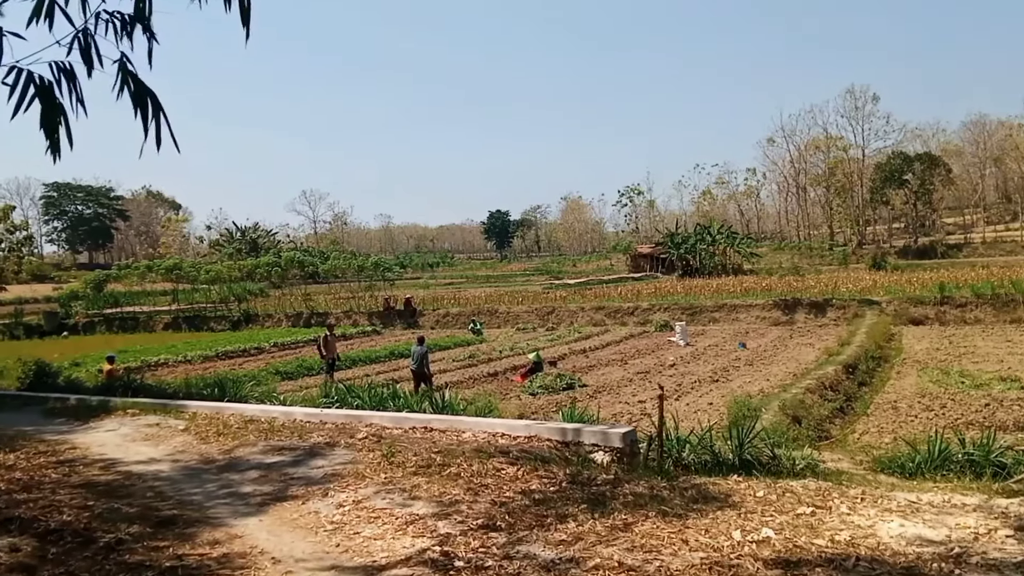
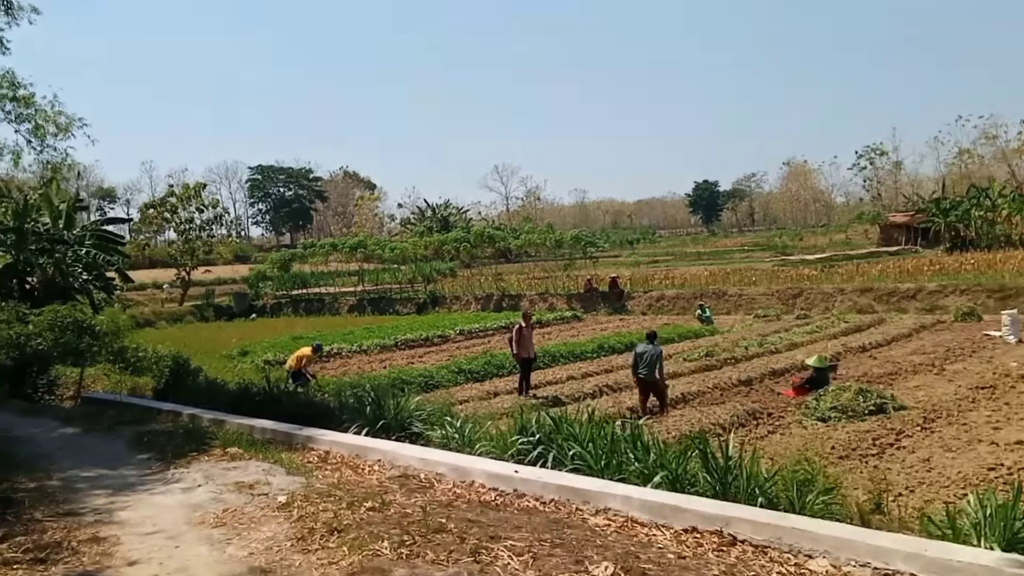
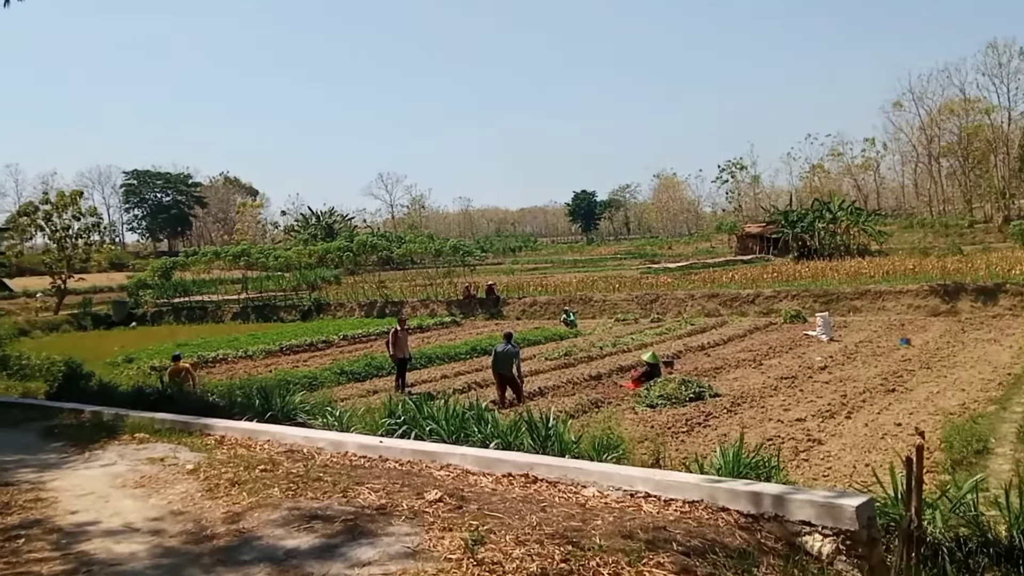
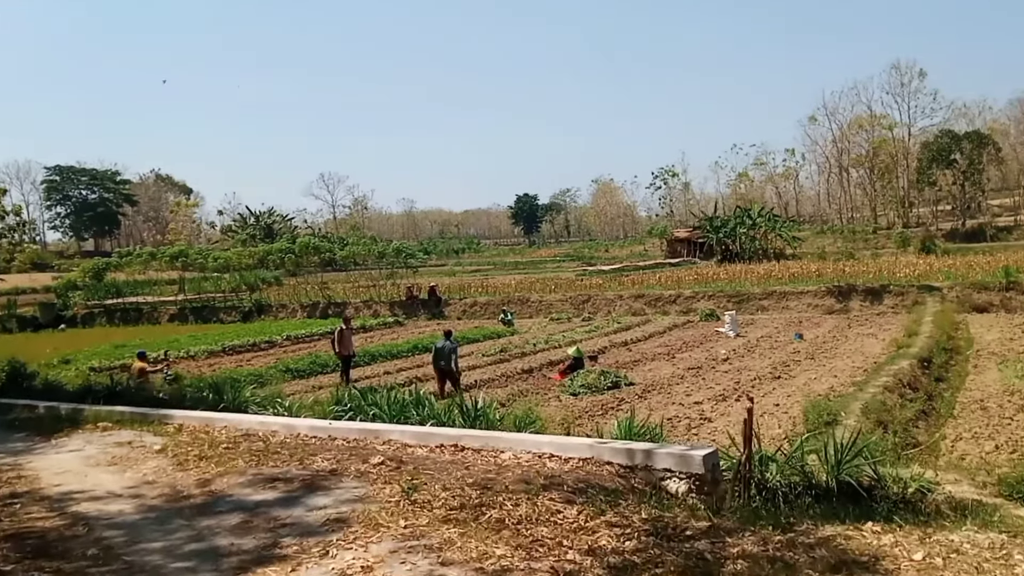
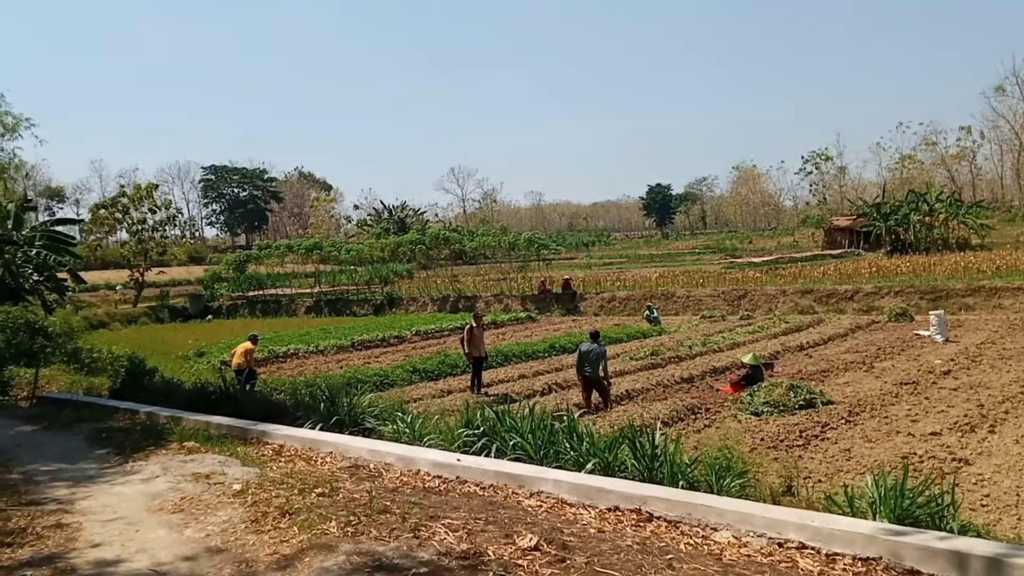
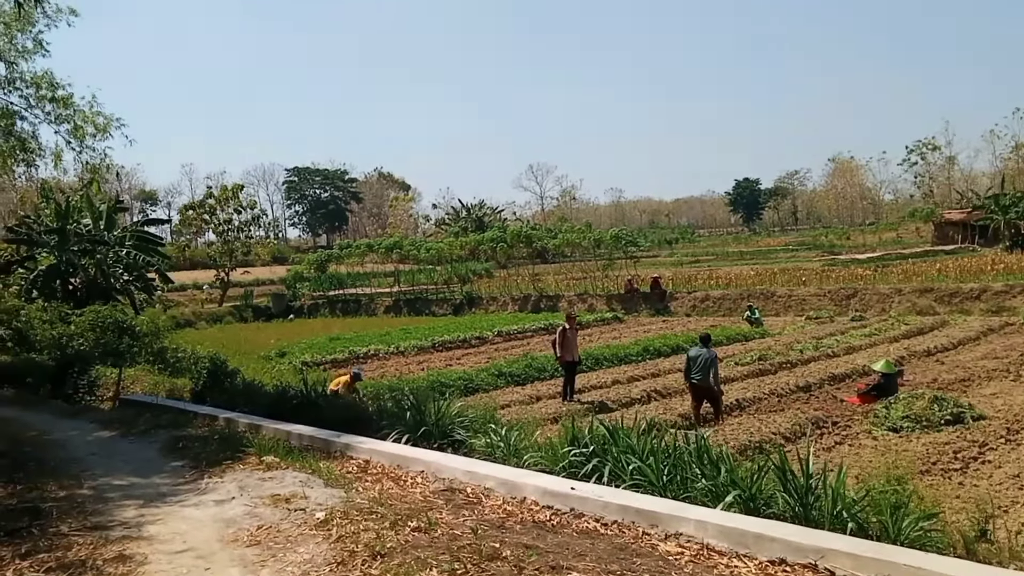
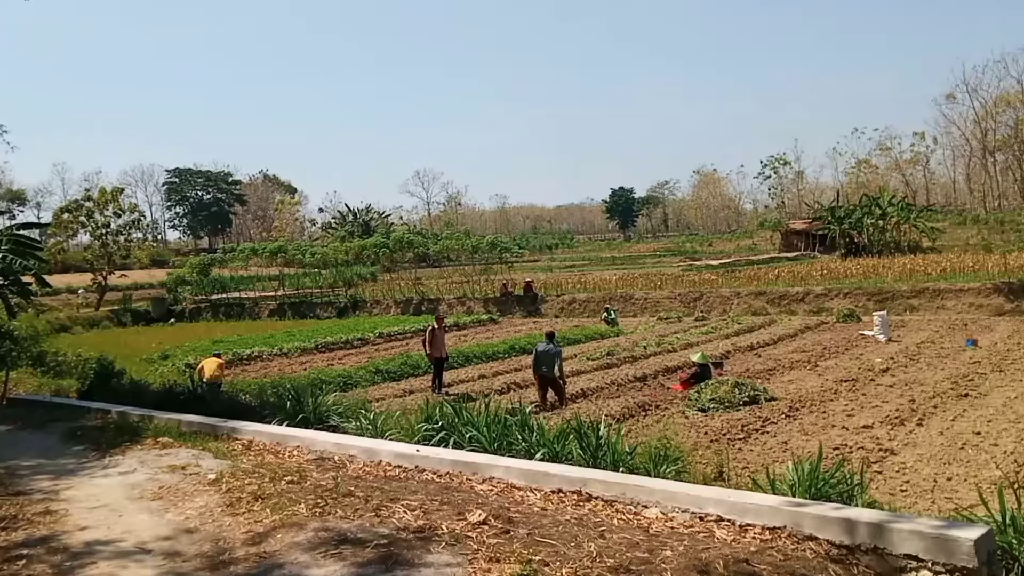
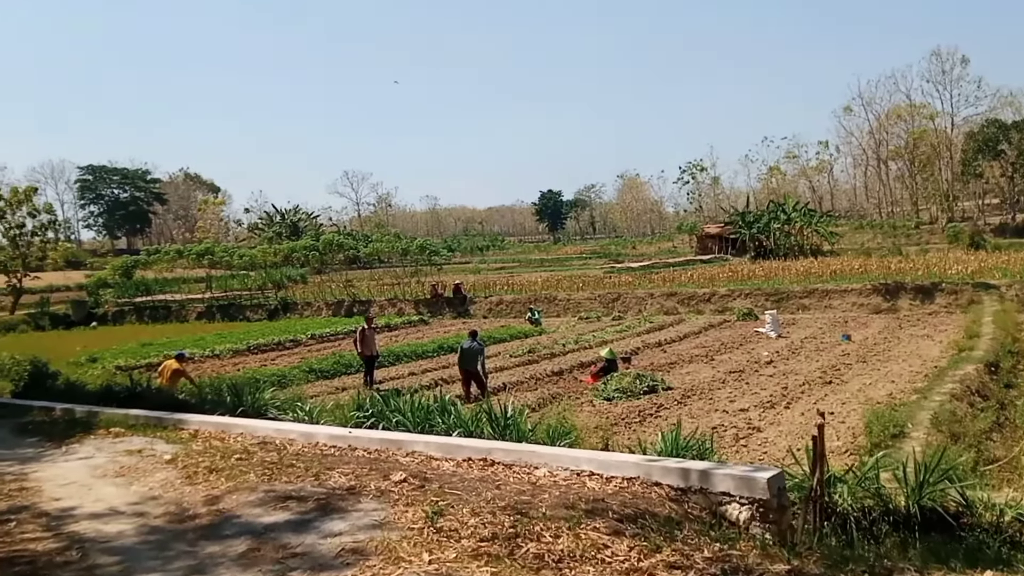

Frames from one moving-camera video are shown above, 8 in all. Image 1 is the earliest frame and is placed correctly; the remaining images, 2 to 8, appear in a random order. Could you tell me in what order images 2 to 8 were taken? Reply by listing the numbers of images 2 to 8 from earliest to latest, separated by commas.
4, 8, 3, 7, 5, 2, 6
